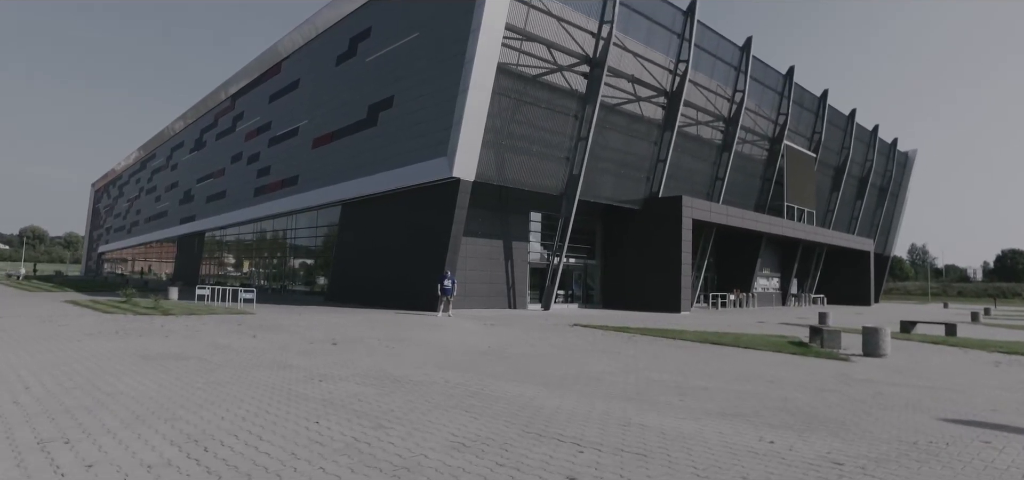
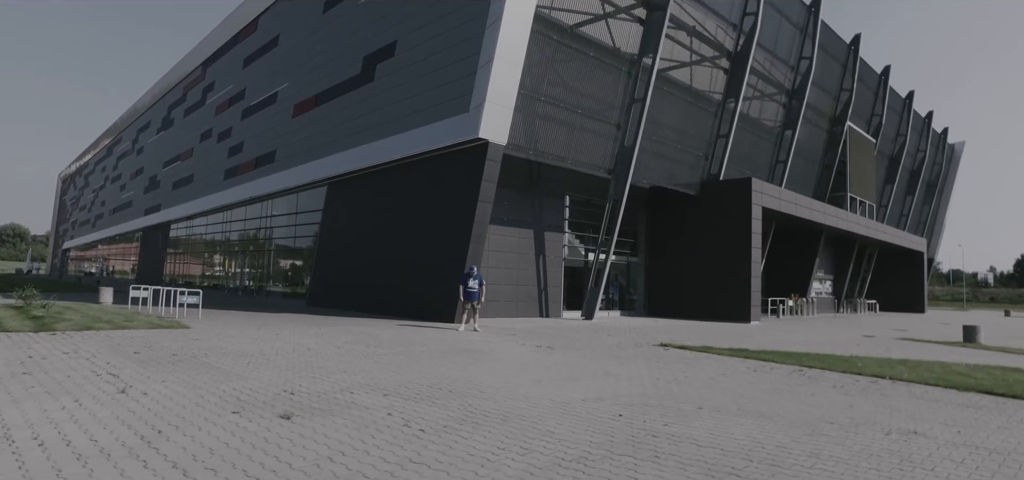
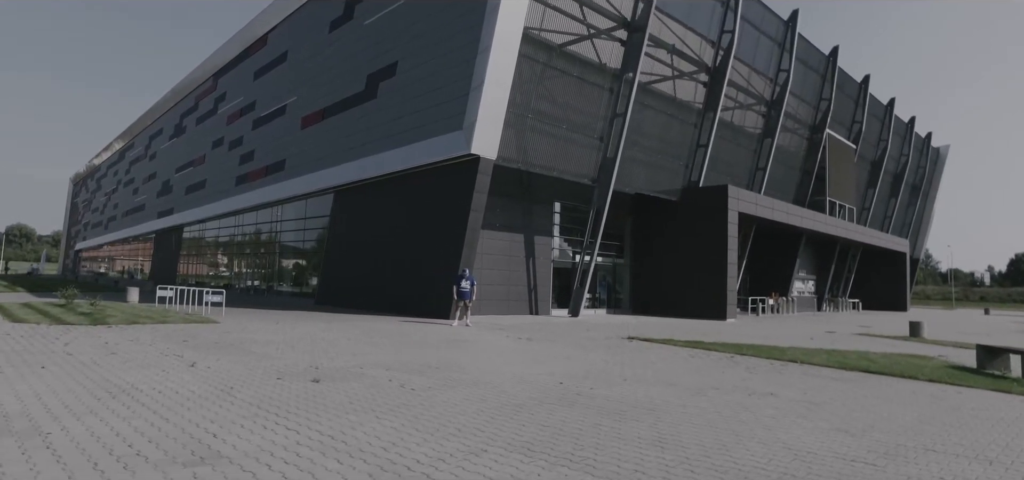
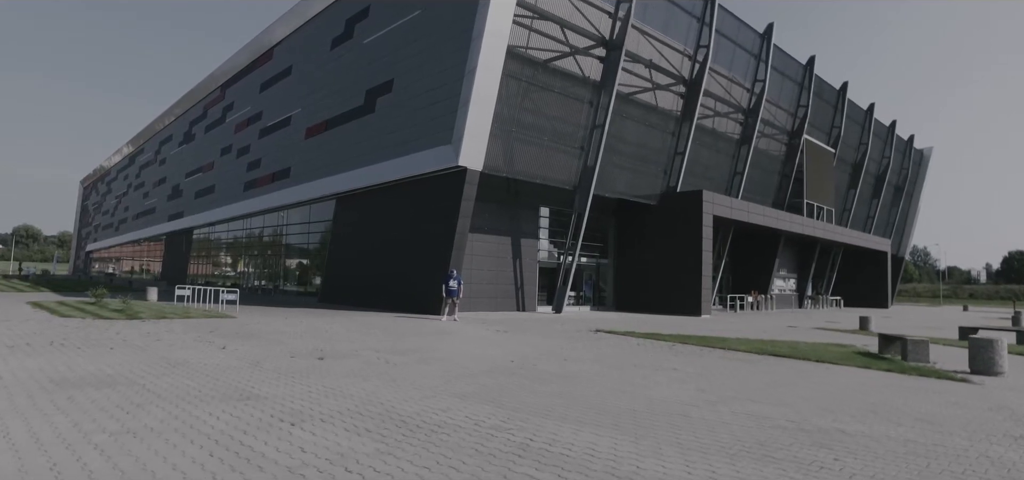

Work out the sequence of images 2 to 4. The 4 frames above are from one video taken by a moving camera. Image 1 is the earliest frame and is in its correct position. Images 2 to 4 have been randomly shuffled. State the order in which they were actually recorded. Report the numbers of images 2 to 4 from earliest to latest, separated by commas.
4, 3, 2
